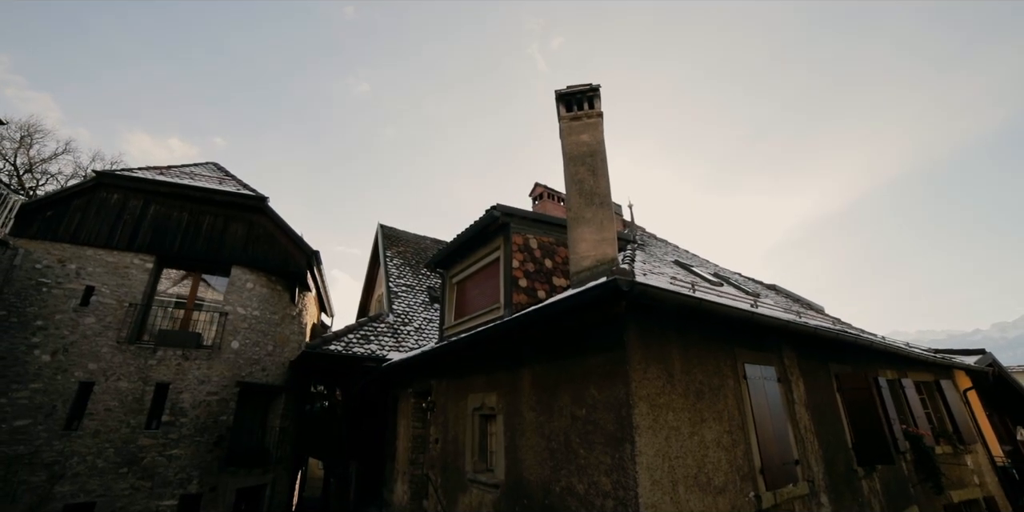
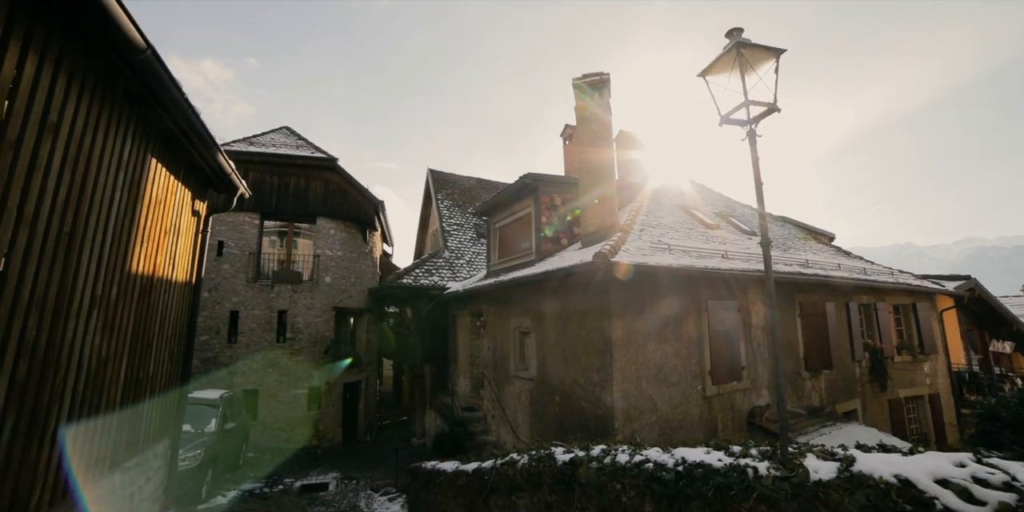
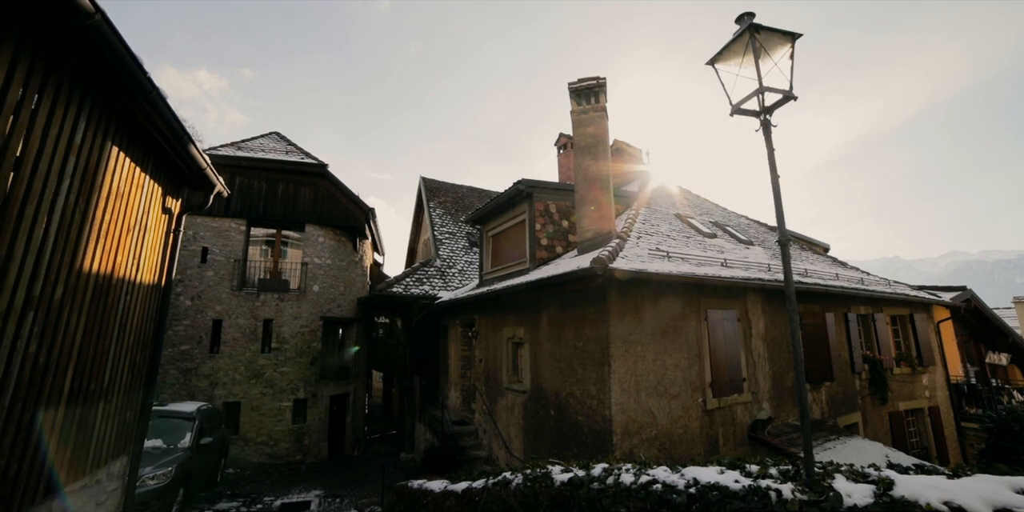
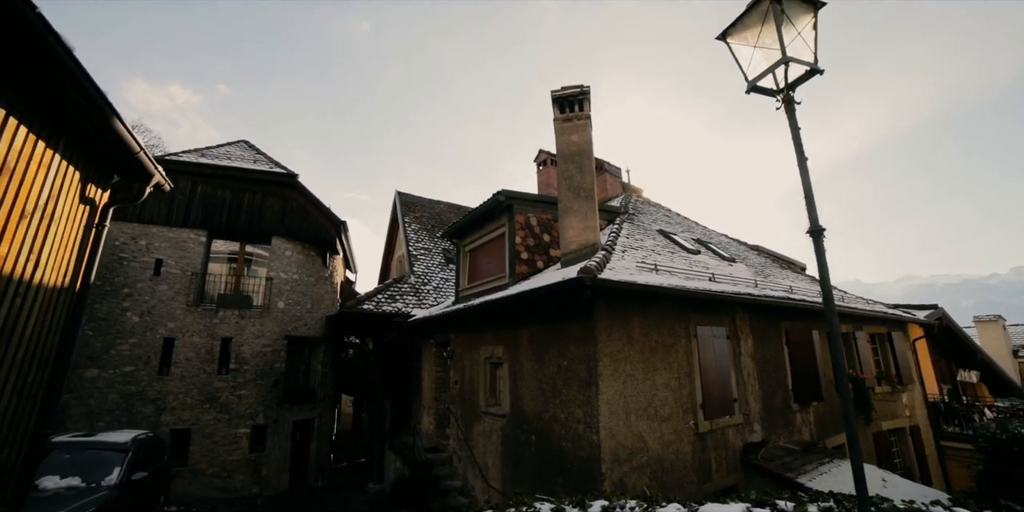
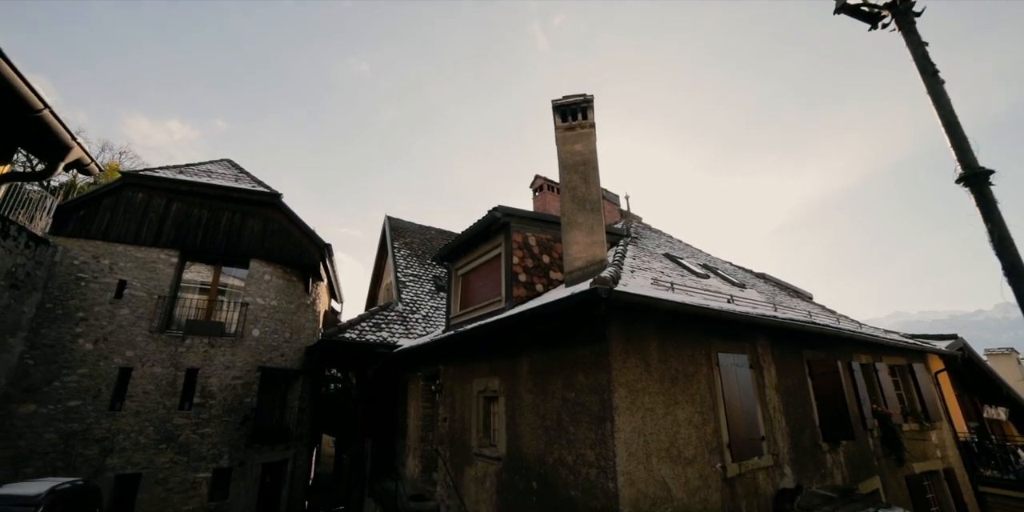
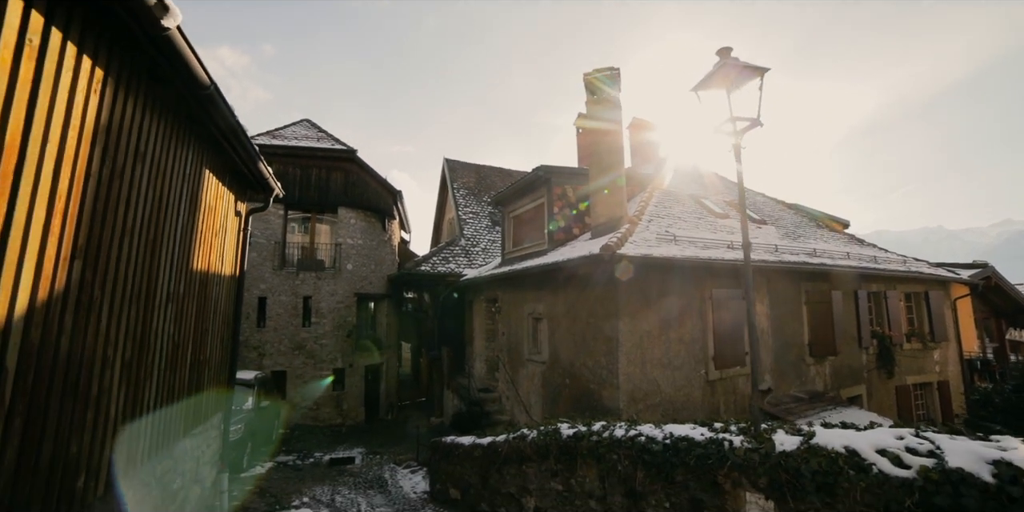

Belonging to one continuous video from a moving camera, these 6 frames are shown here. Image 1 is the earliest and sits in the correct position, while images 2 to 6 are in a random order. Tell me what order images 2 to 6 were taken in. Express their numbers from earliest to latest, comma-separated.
5, 4, 3, 2, 6
